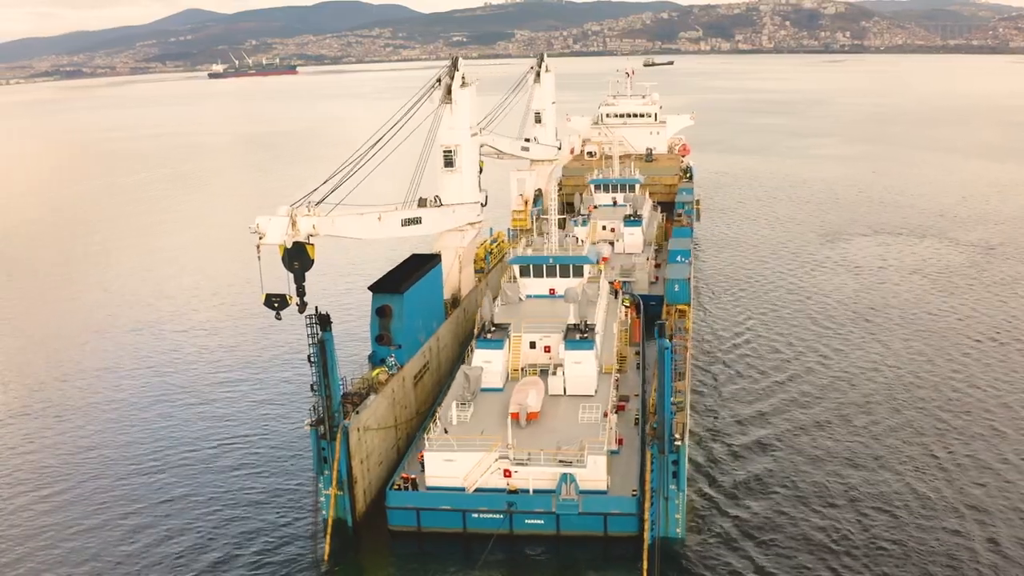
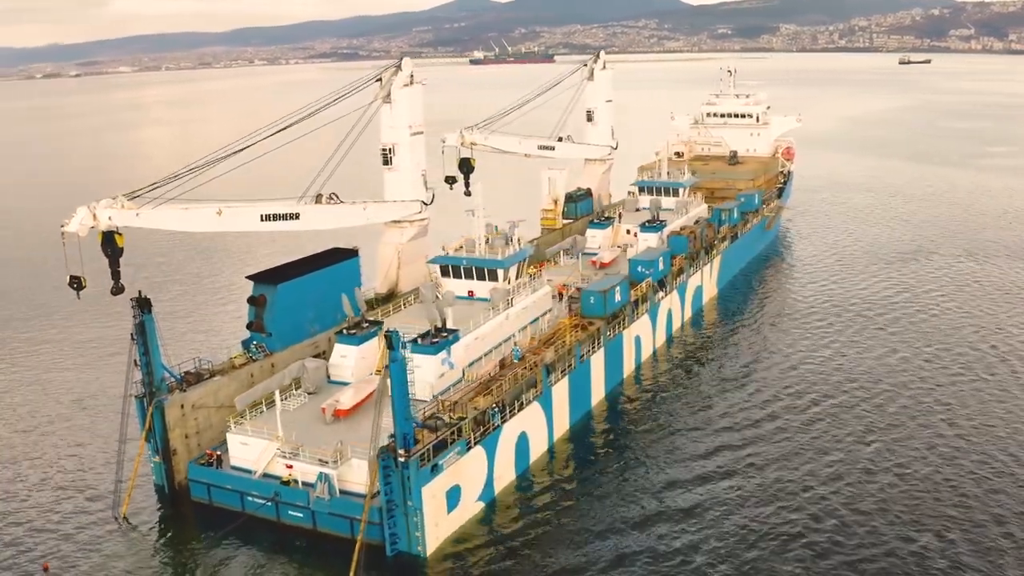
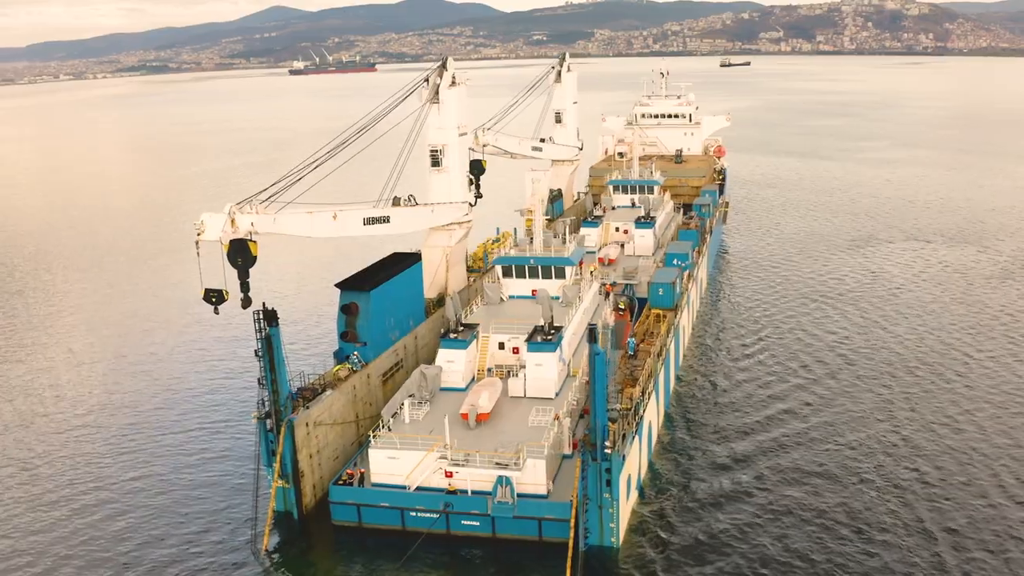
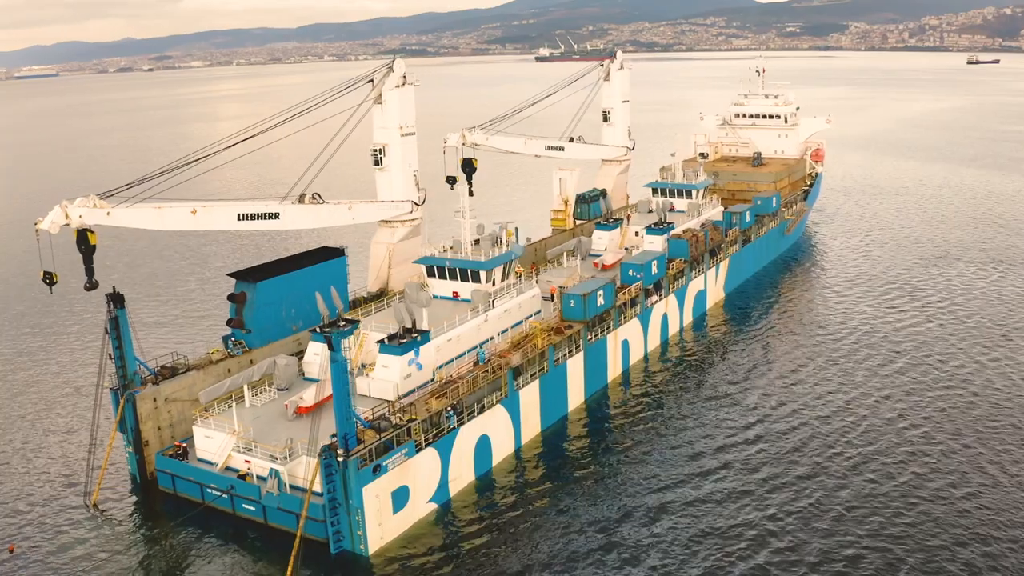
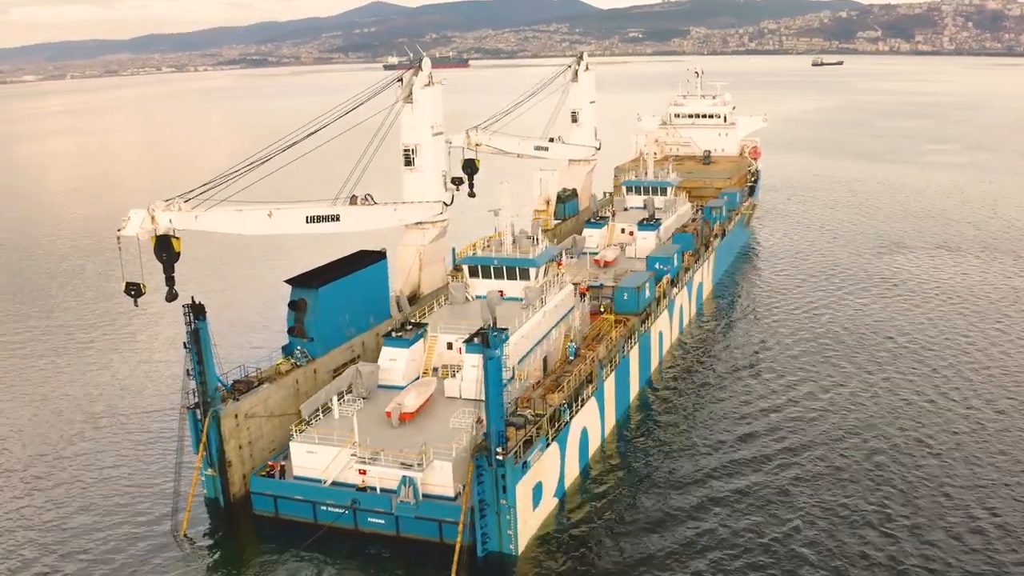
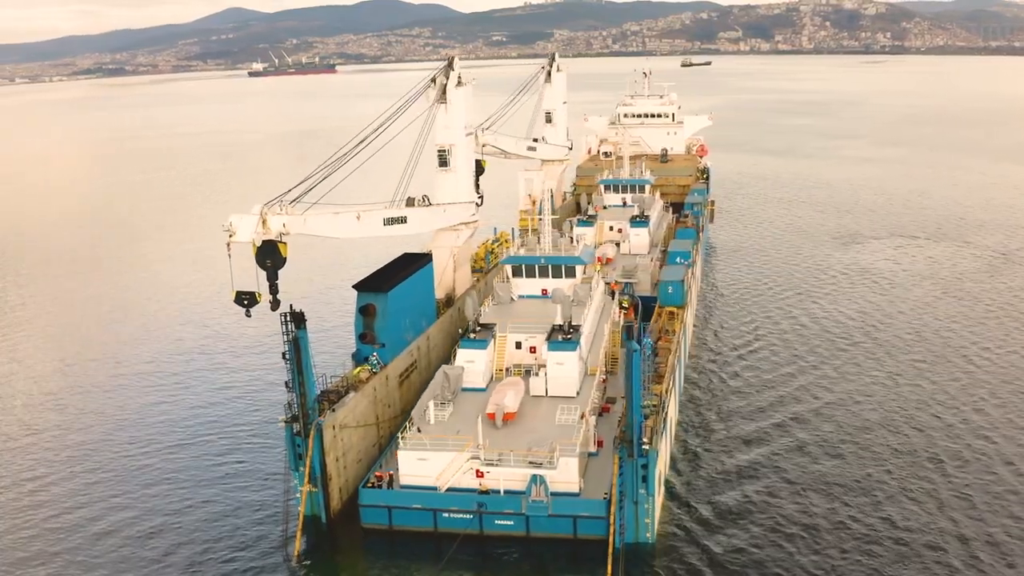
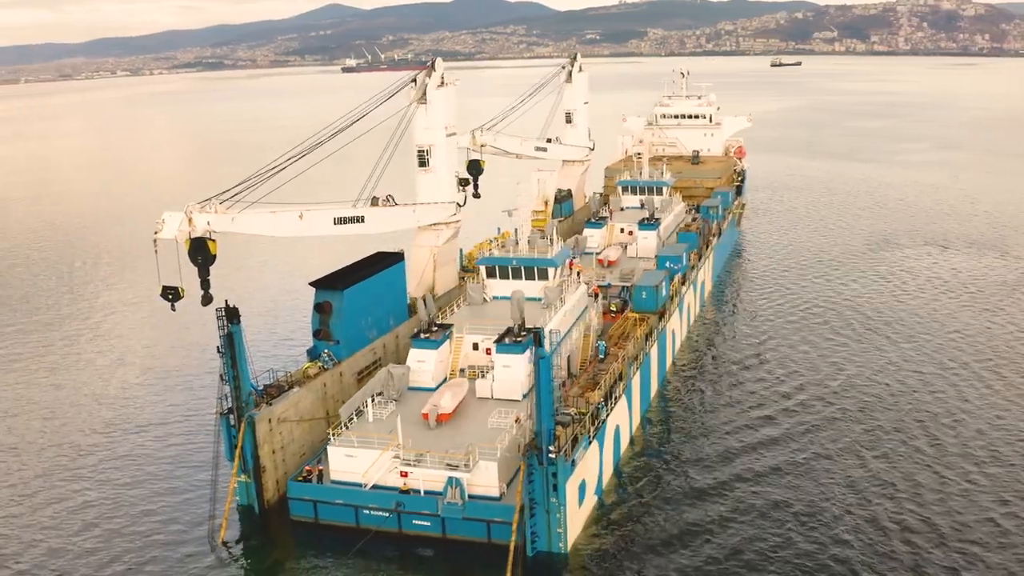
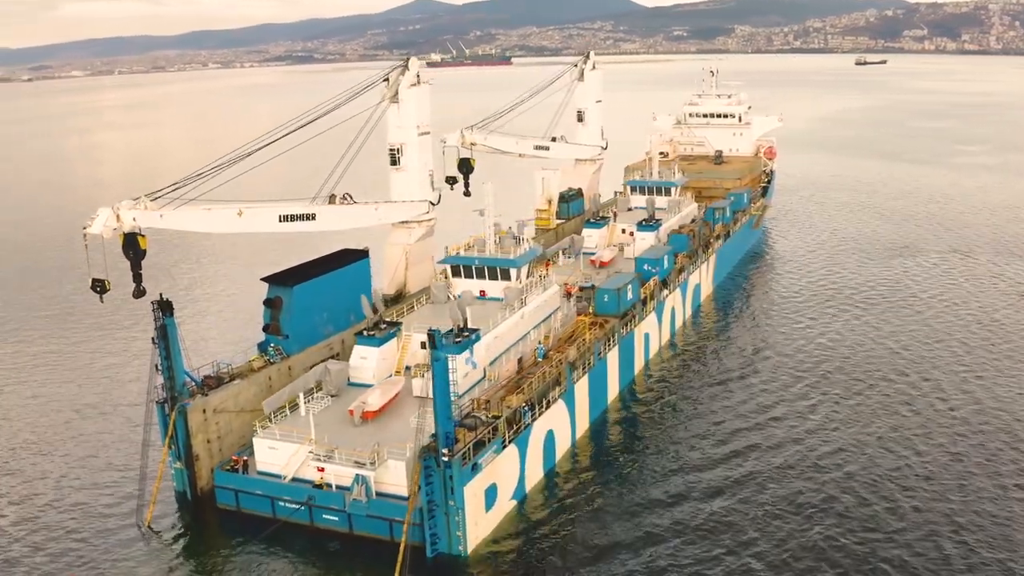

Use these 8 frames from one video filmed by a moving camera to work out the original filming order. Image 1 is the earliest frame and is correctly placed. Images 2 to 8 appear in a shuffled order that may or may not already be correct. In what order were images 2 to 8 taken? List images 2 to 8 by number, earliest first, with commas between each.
6, 3, 7, 5, 8, 2, 4
